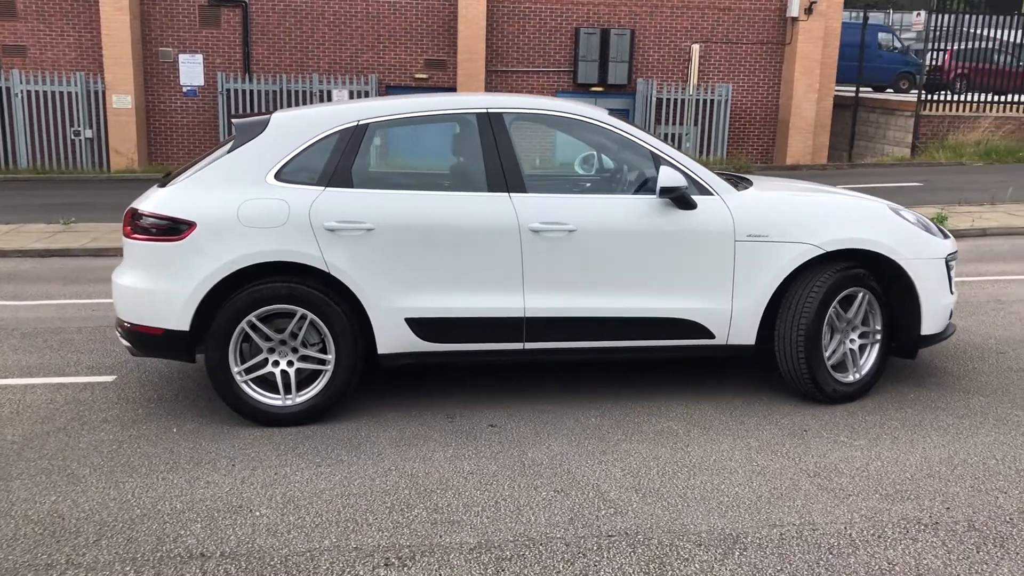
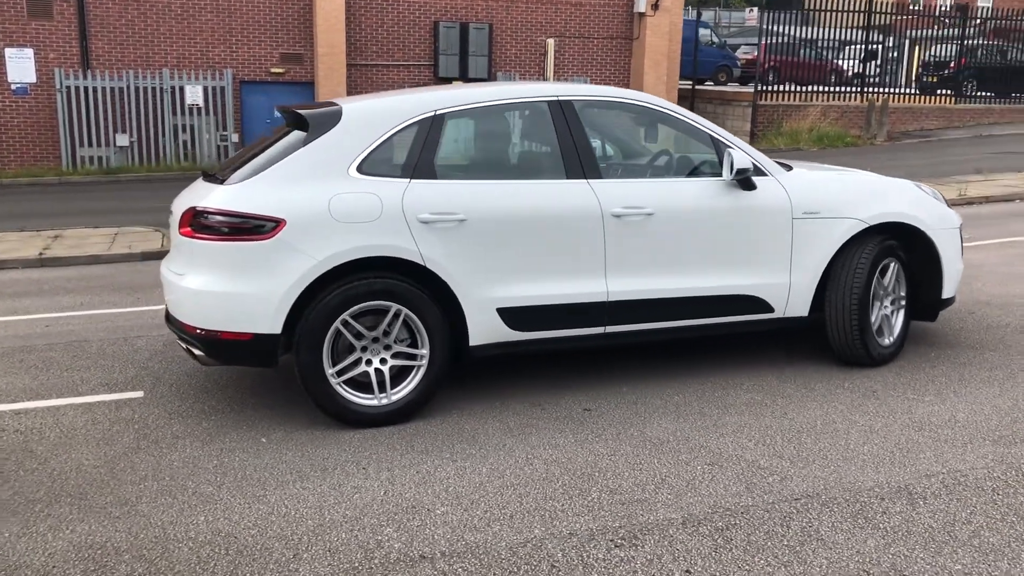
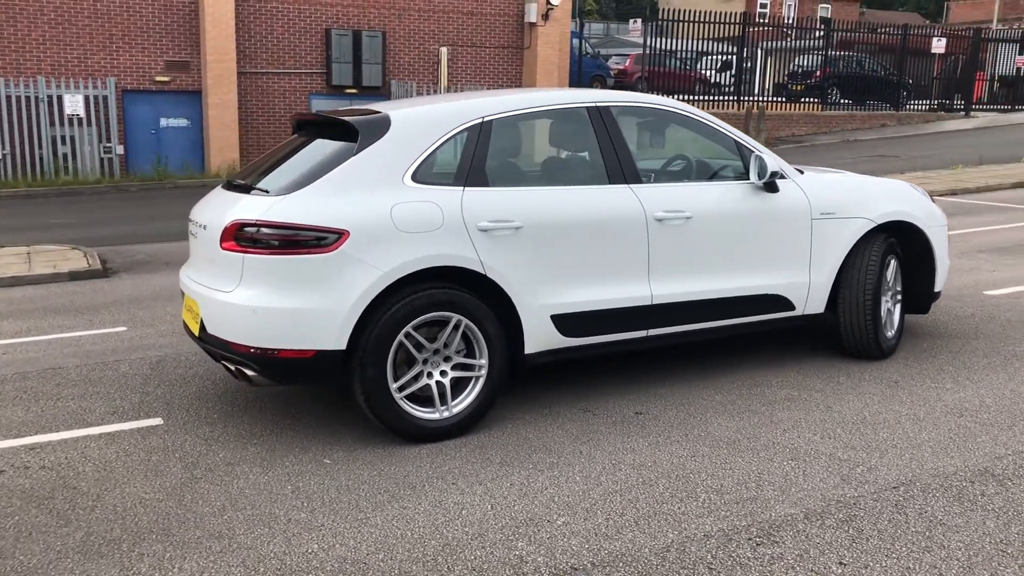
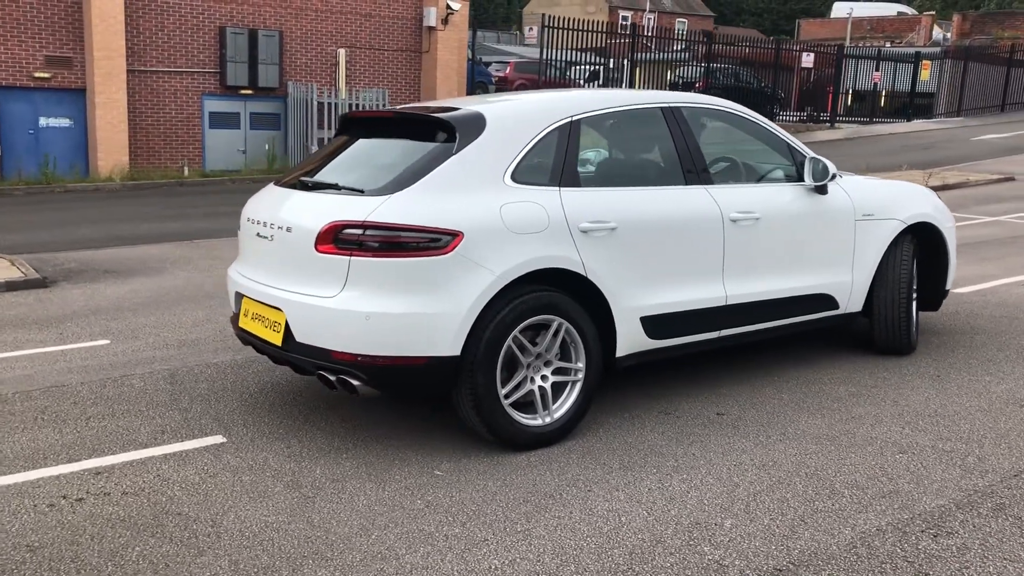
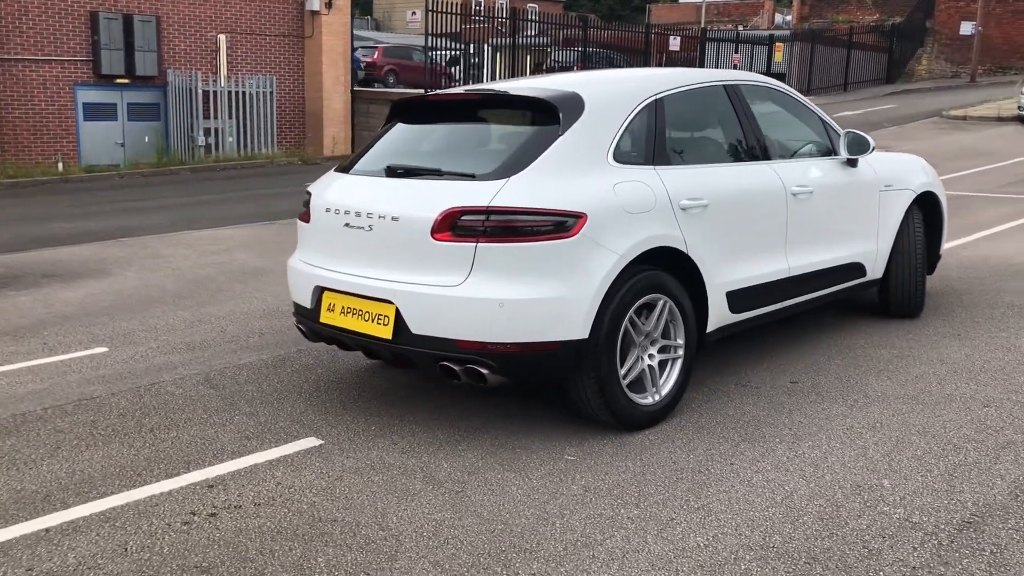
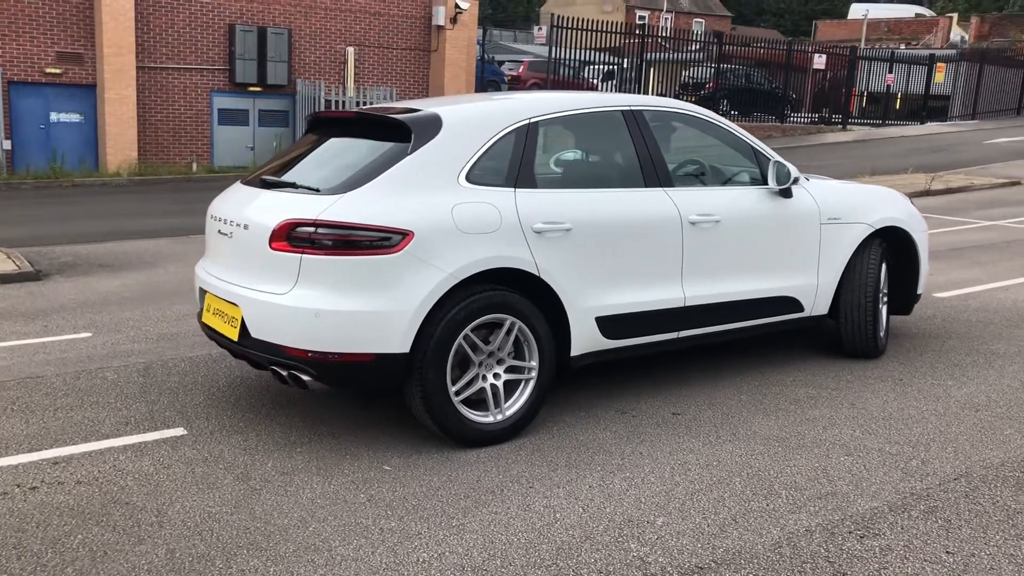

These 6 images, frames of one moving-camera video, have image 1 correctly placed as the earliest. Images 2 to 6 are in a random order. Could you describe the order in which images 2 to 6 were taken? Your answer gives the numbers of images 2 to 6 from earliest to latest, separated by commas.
2, 3, 6, 4, 5
